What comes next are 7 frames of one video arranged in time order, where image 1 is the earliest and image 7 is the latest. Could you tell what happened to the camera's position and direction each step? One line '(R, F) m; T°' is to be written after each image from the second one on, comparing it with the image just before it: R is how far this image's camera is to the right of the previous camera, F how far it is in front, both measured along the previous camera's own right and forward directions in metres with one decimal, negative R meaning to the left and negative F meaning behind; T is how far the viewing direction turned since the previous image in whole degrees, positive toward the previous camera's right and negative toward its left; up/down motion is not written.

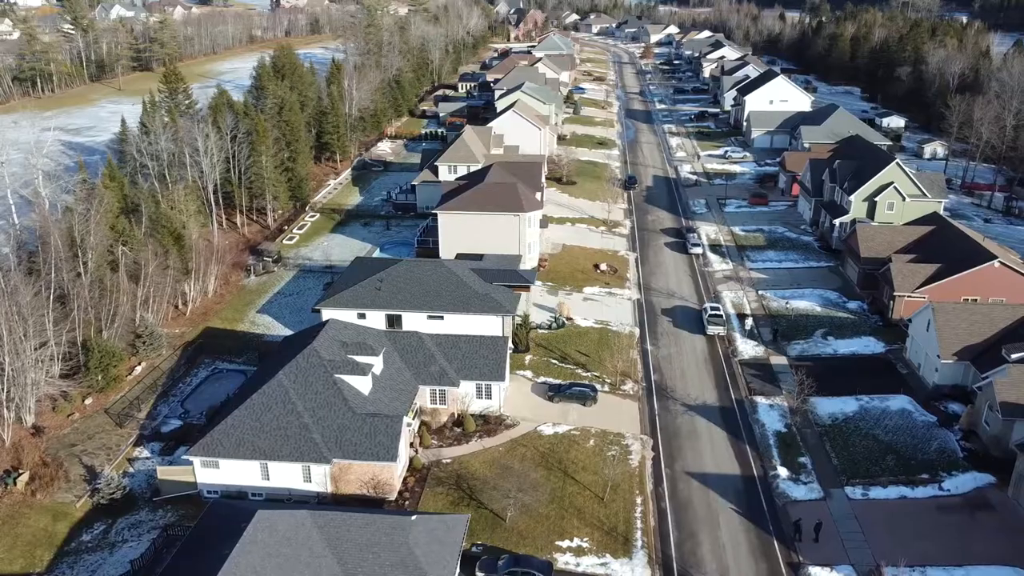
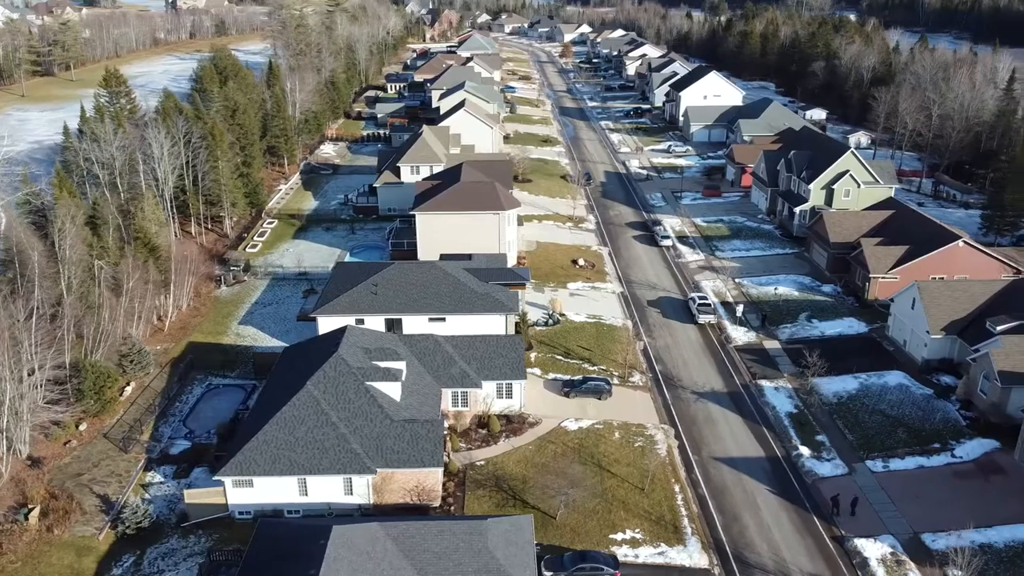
(-4.1, +0.4) m; +7°
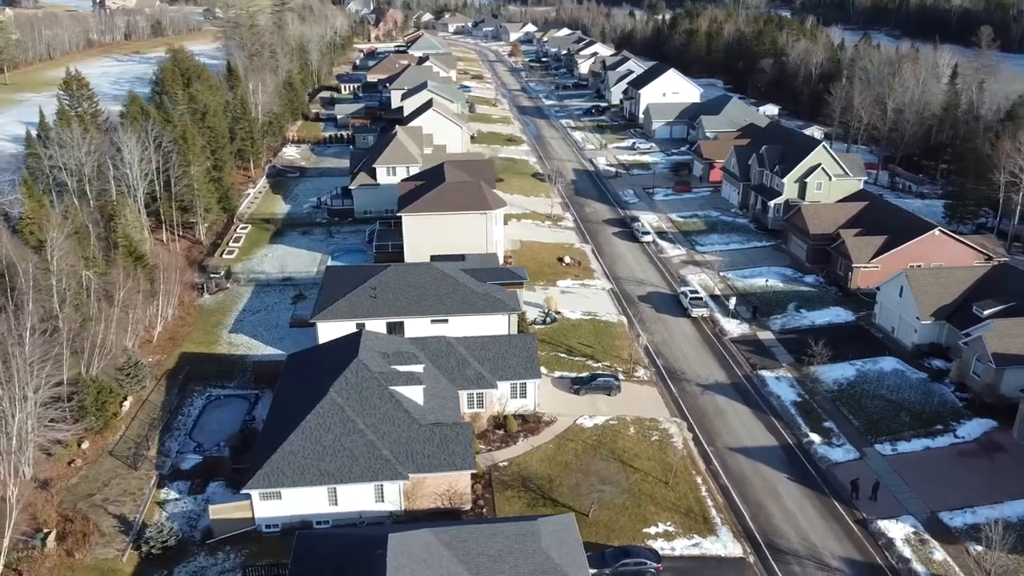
(-2.6, +0.2) m; +4°
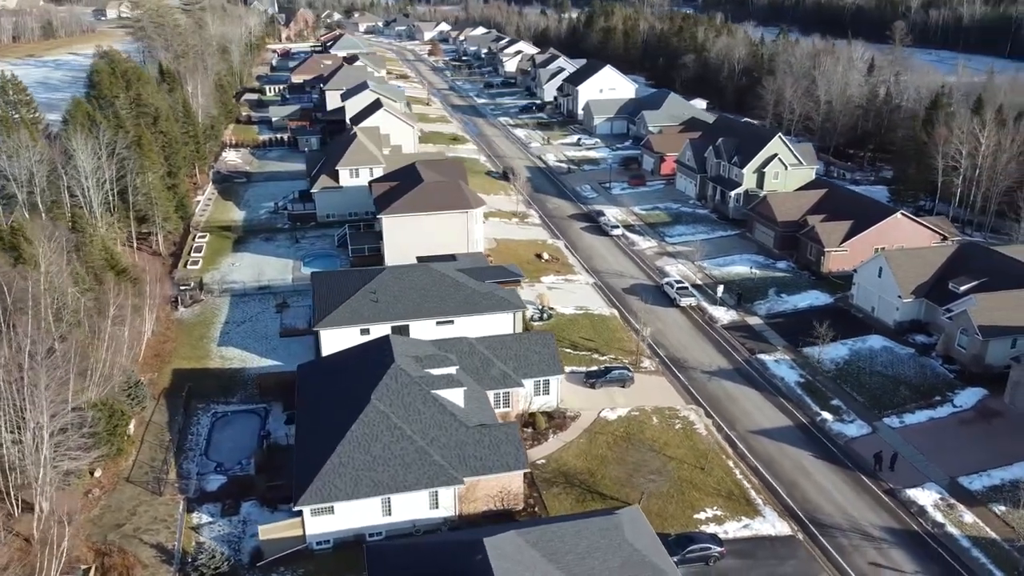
(-4.2, +0.4) m; +7°
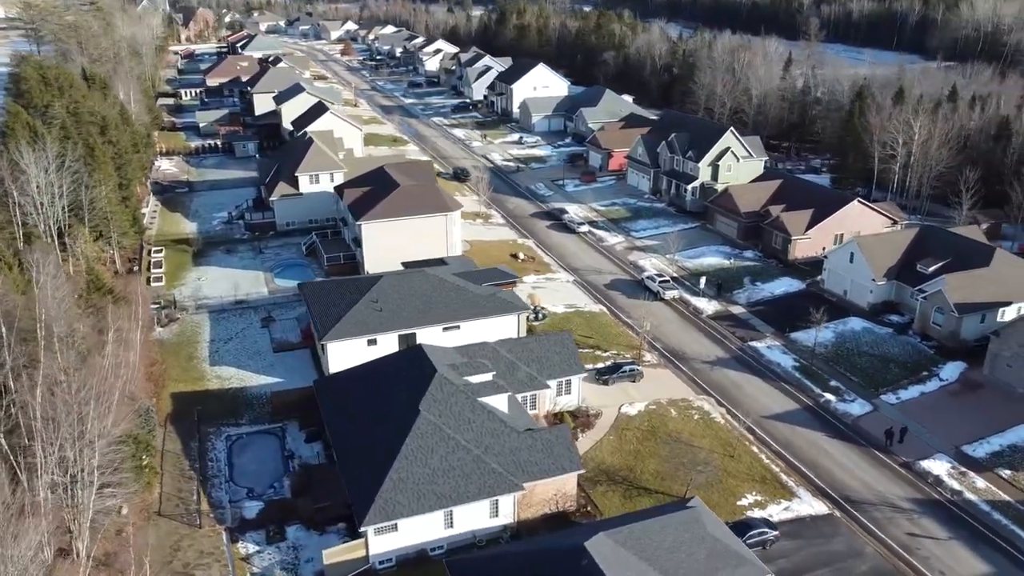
(-4.3, +0.3) m; +7°
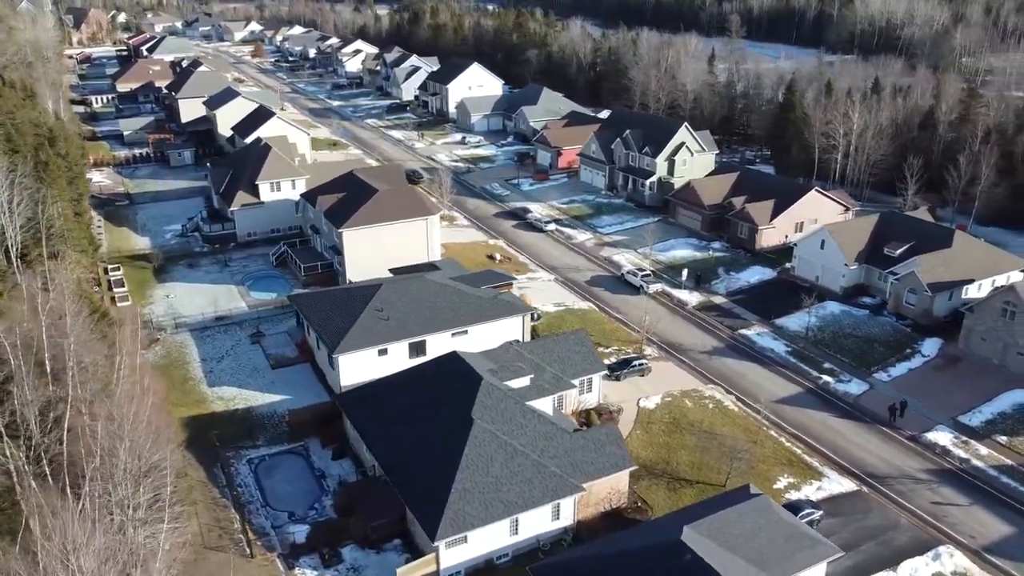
(-4.2, +0.4) m; +7°
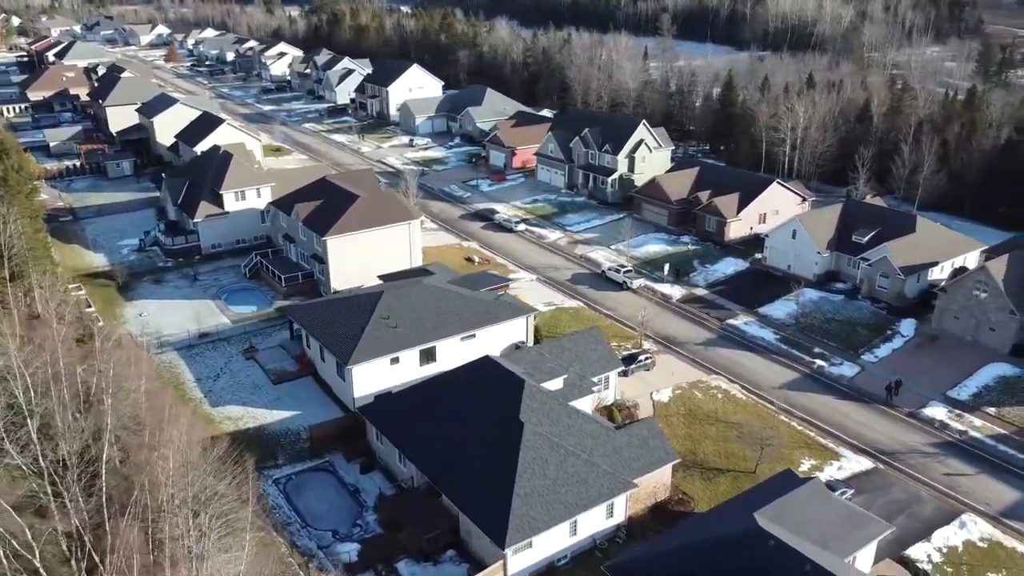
(-3.8, +0.3) m; +6°
